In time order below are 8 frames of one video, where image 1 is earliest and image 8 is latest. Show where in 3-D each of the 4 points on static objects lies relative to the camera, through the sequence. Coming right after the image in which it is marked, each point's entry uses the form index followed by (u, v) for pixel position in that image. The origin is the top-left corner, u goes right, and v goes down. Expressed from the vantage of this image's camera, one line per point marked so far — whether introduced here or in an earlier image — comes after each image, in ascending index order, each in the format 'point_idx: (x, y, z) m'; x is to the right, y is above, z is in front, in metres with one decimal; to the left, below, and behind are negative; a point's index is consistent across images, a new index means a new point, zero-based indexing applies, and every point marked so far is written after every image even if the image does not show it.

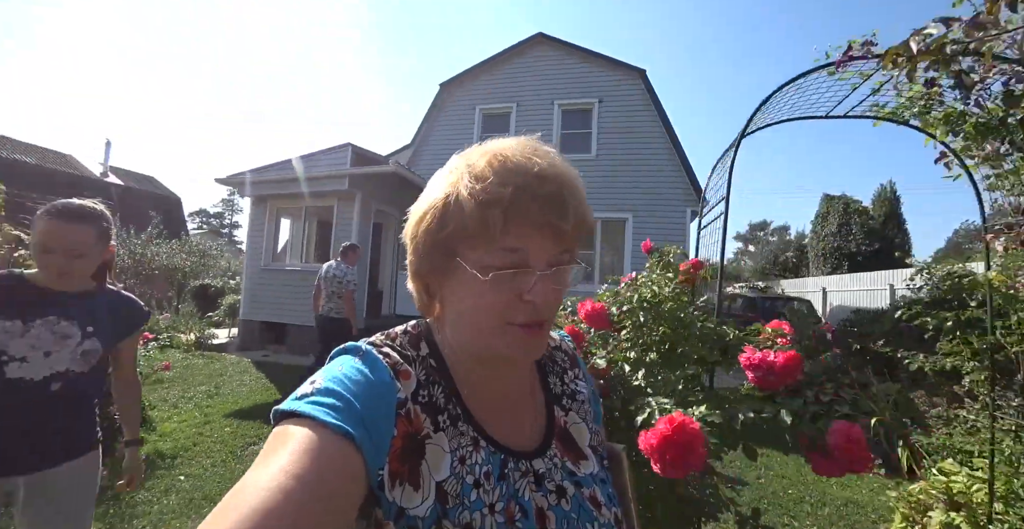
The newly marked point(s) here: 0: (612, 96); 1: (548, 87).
0: (+1.9, +3.2, +8.5) m
1: (+0.7, +3.6, +8.9) m
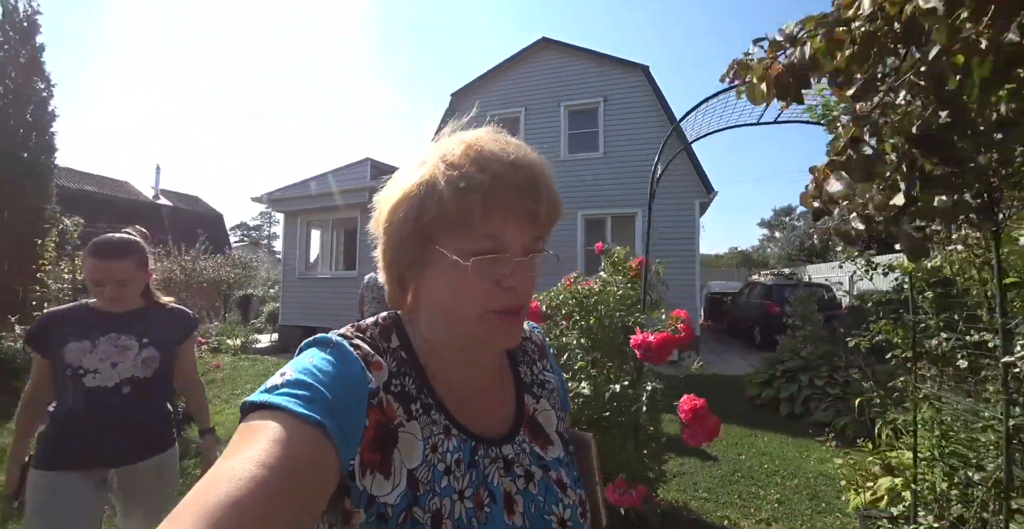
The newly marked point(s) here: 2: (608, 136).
0: (+2.1, +3.4, +8.7) m
1: (+0.9, +3.6, +9.2) m
2: (+1.9, +2.5, +8.7) m
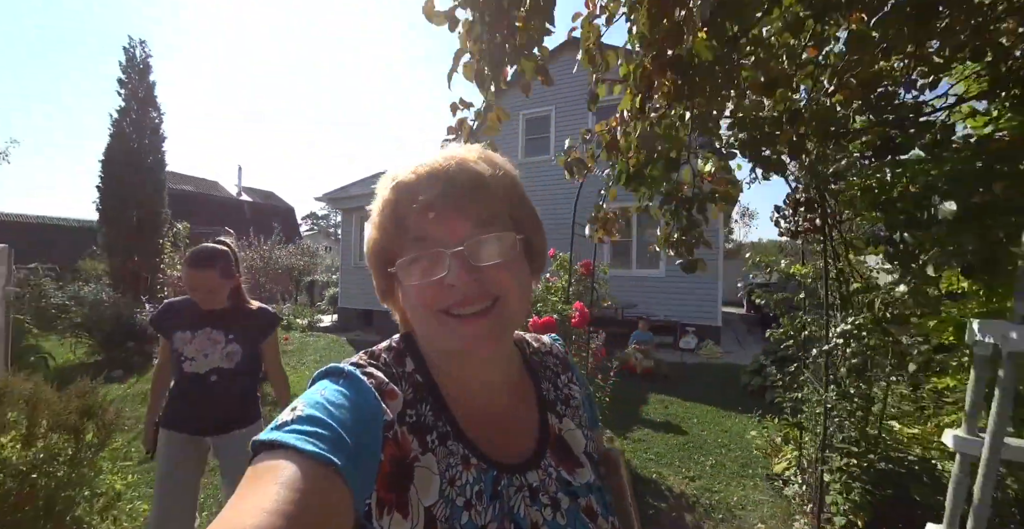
0: (+2.7, +3.5, +9.0) m
1: (+1.6, +3.8, +9.6) m
2: (+2.5, +2.7, +9.0) m
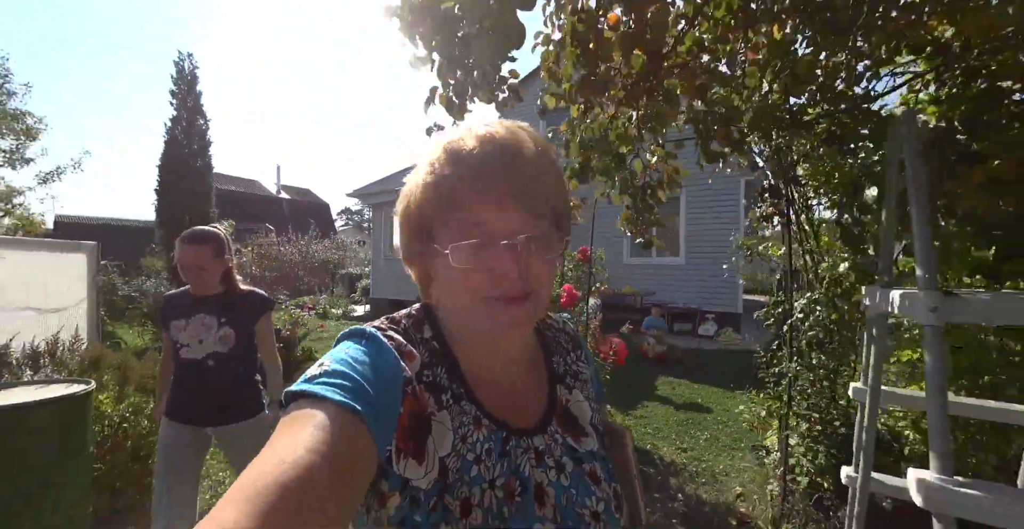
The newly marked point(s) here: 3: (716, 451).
0: (+3.1, +3.8, +9.0) m
1: (+2.0, +4.1, +9.7) m
2: (+2.9, +2.9, +9.1) m
3: (+1.6, -1.4, +3.4) m
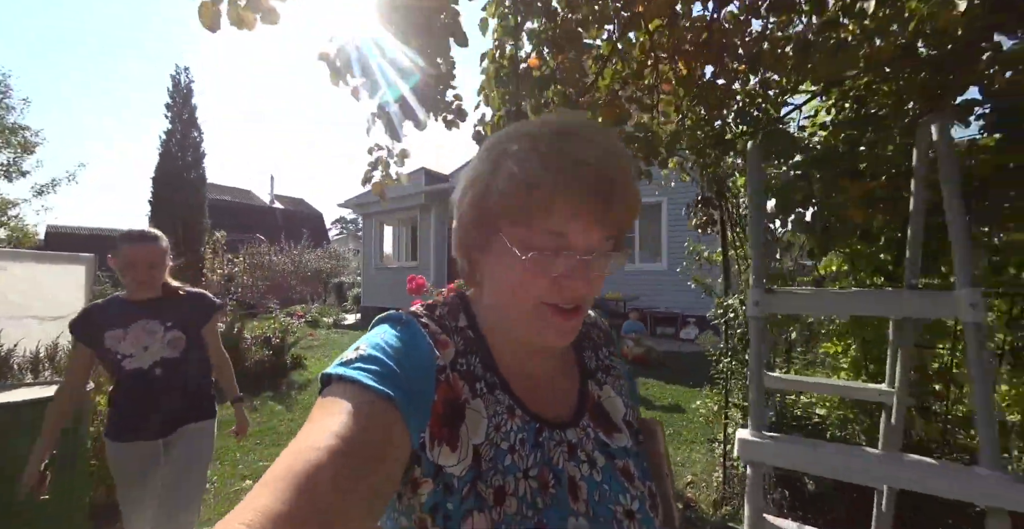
0: (+2.8, +3.6, +9.4) m
1: (+1.7, +3.9, +10.0) m
2: (+2.6, +2.8, +9.4) m
3: (+1.3, -1.5, +3.6) m
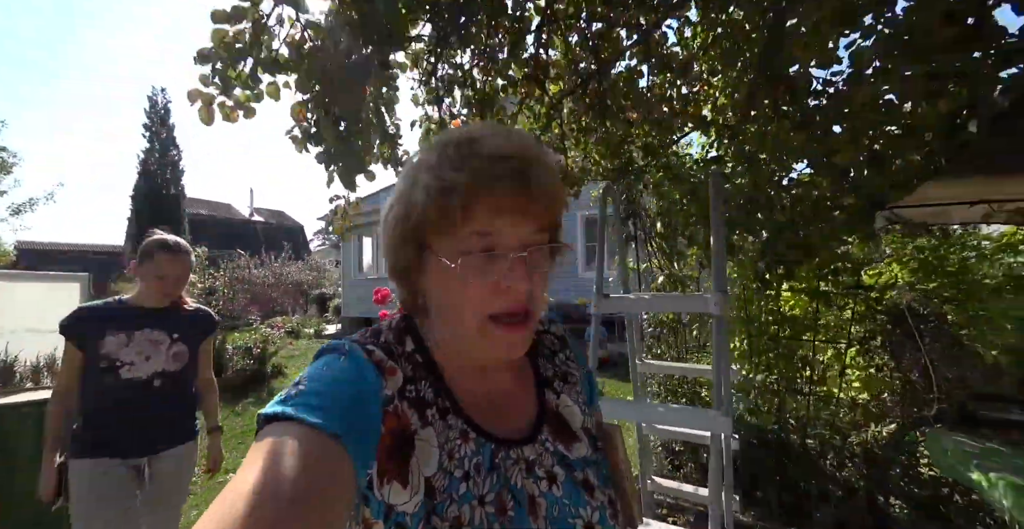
0: (+2.1, +3.5, +9.9) m
1: (+1.0, +3.7, +10.6) m
2: (+2.0, +2.7, +10.0) m
3: (+1.0, -1.5, +4.0) m
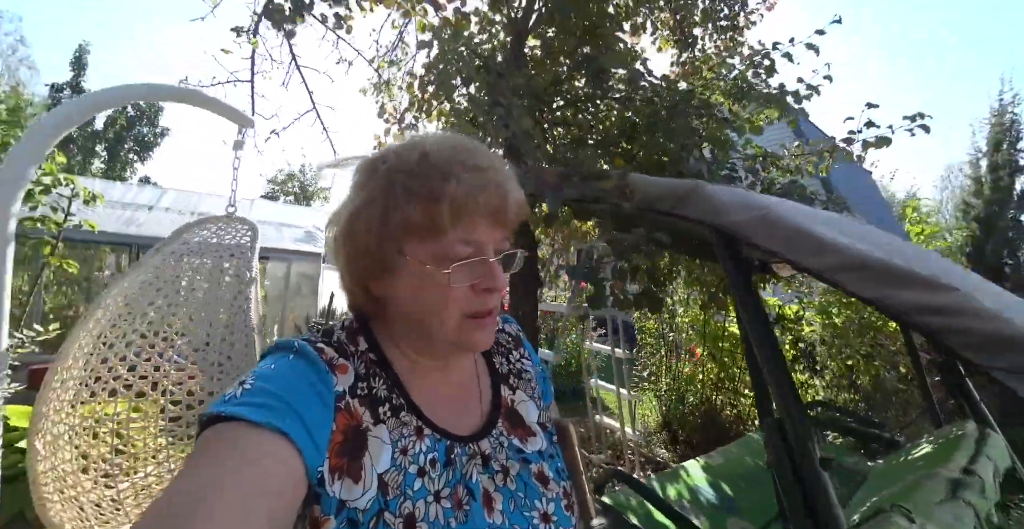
0: (+5.7, +2.9, +10.2) m
1: (+5.0, +3.2, +11.2) m
2: (+5.5, +2.1, +10.3) m
3: (+1.7, -1.9, +5.4) m
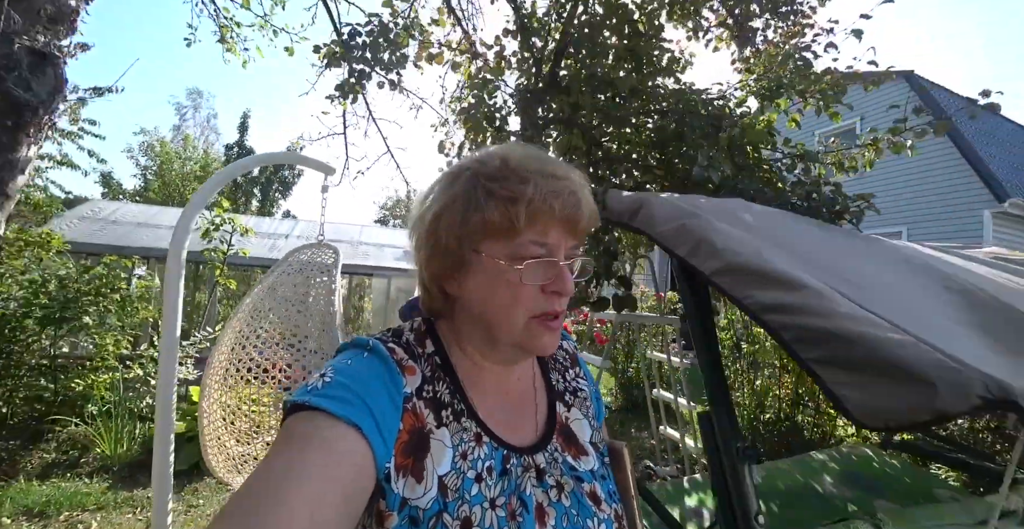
0: (+7.6, +2.8, +8.9) m
1: (+7.2, +3.1, +10.1) m
2: (+7.4, +2.0, +9.0) m
3: (+2.7, -1.9, +5.1) m
